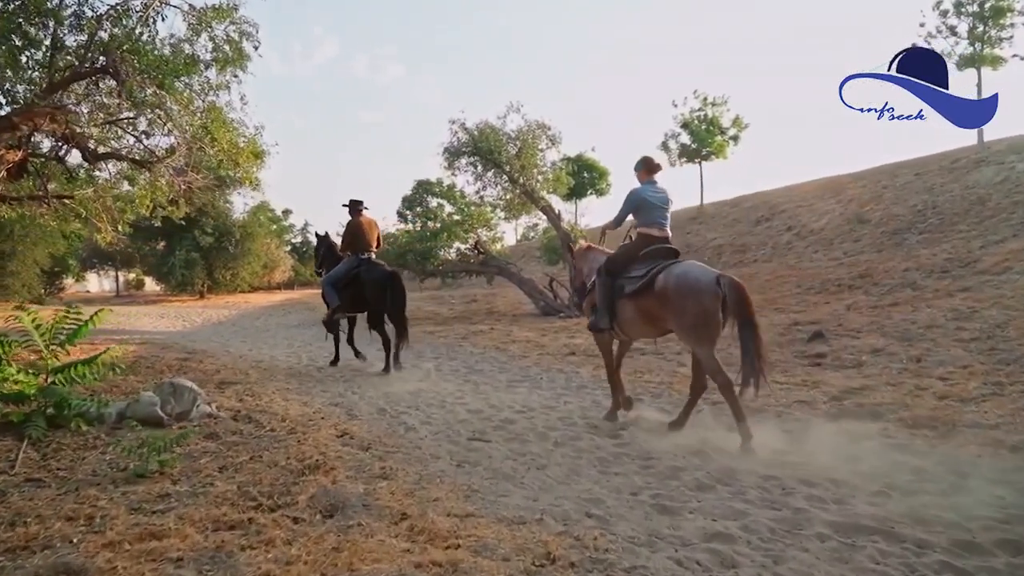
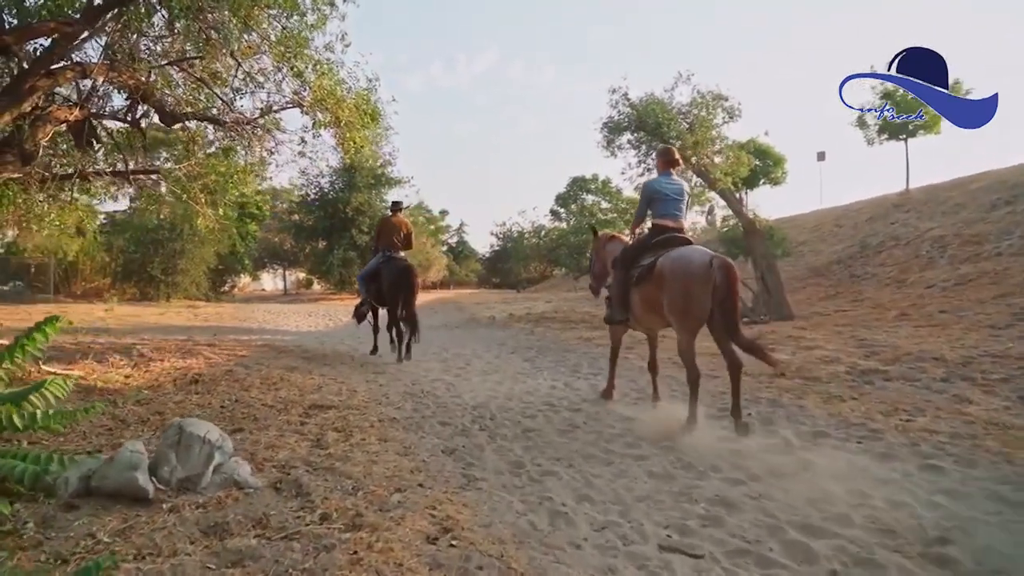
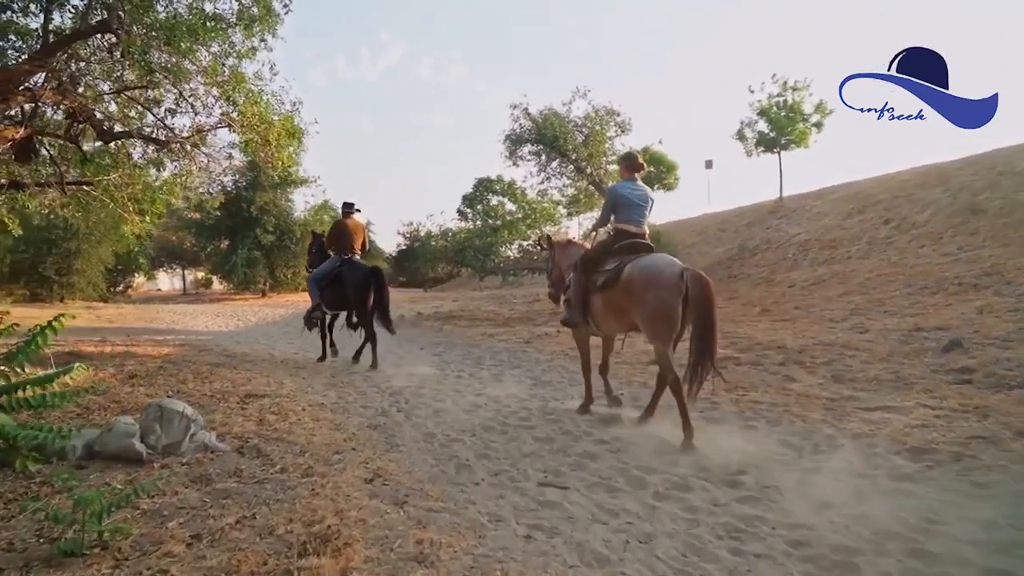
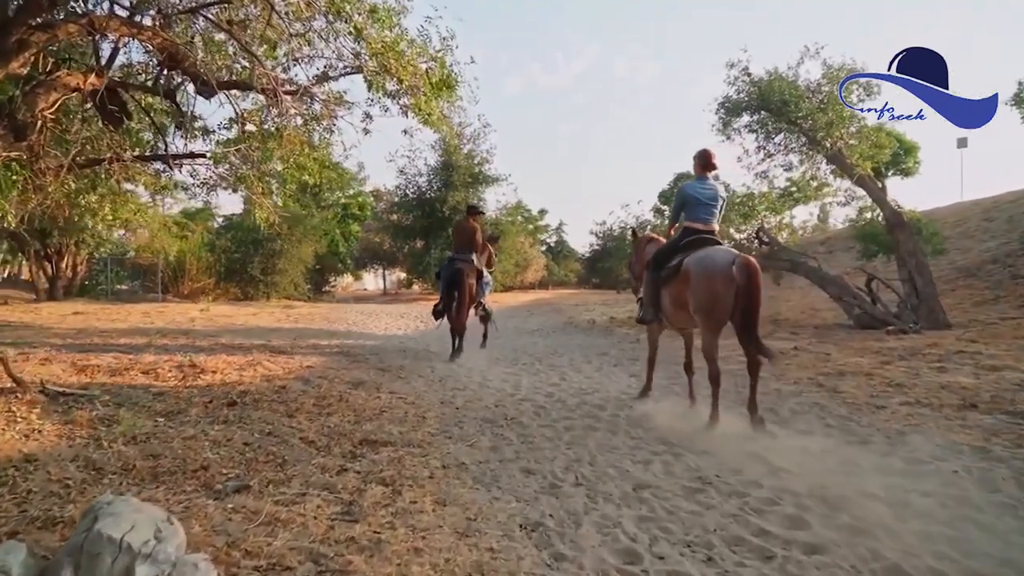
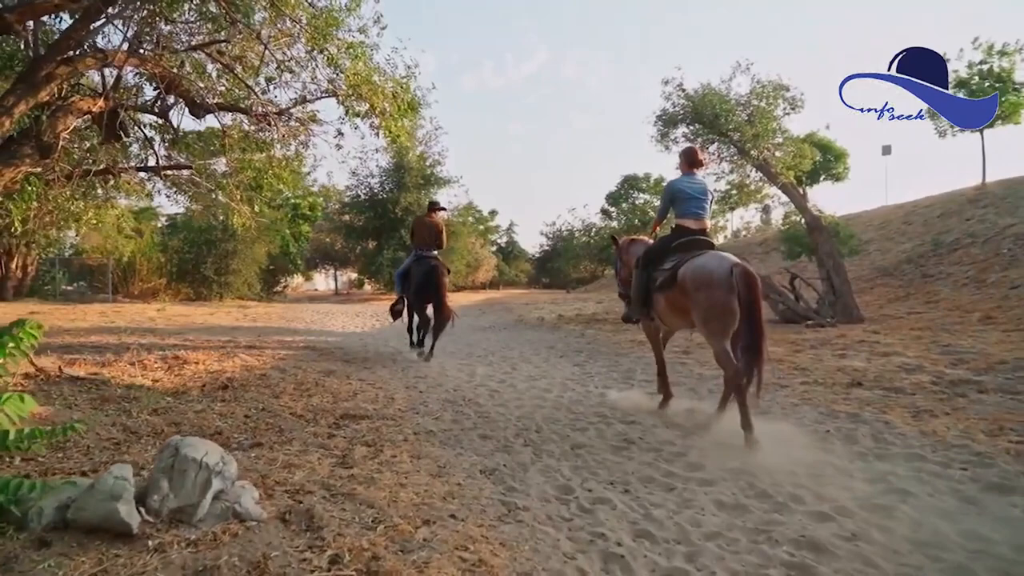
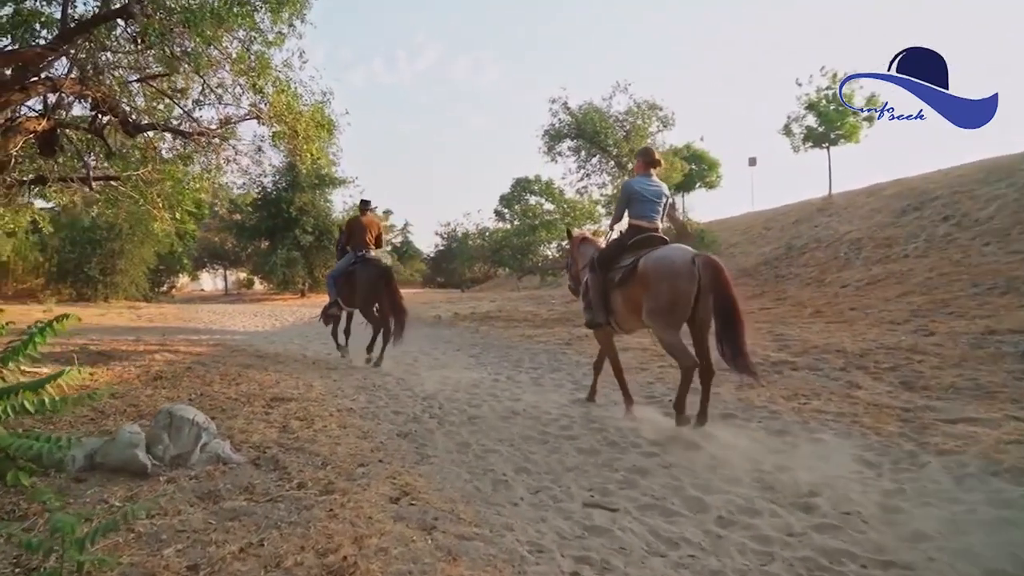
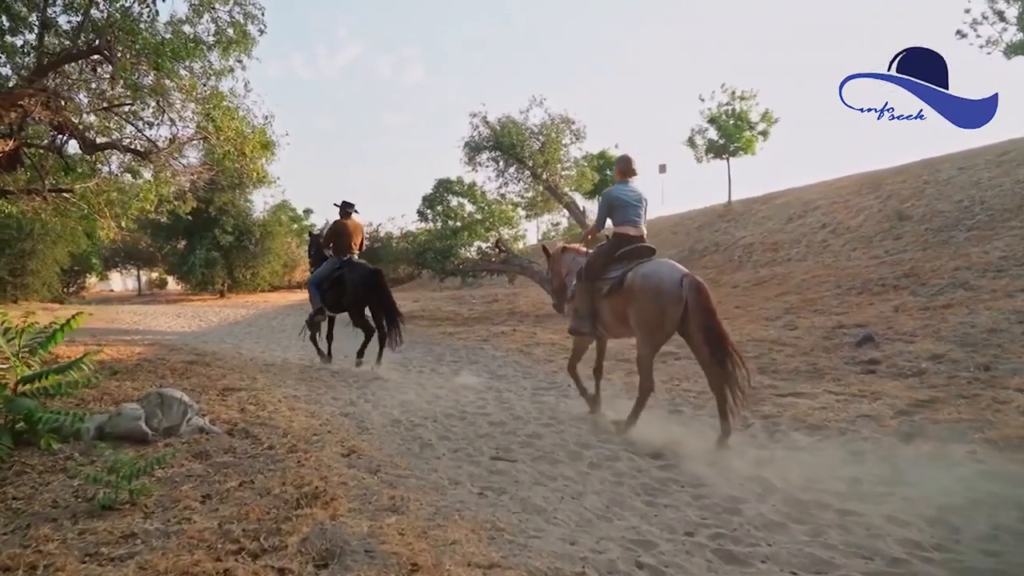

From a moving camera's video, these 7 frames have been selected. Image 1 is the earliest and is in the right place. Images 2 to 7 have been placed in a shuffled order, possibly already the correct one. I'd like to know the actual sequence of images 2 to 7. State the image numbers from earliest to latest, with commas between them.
7, 3, 6, 2, 5, 4
